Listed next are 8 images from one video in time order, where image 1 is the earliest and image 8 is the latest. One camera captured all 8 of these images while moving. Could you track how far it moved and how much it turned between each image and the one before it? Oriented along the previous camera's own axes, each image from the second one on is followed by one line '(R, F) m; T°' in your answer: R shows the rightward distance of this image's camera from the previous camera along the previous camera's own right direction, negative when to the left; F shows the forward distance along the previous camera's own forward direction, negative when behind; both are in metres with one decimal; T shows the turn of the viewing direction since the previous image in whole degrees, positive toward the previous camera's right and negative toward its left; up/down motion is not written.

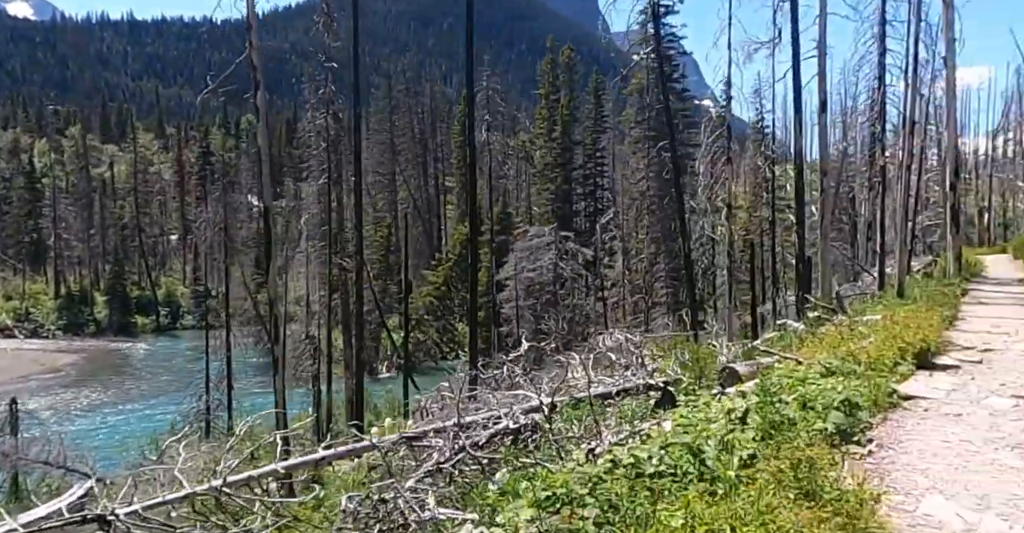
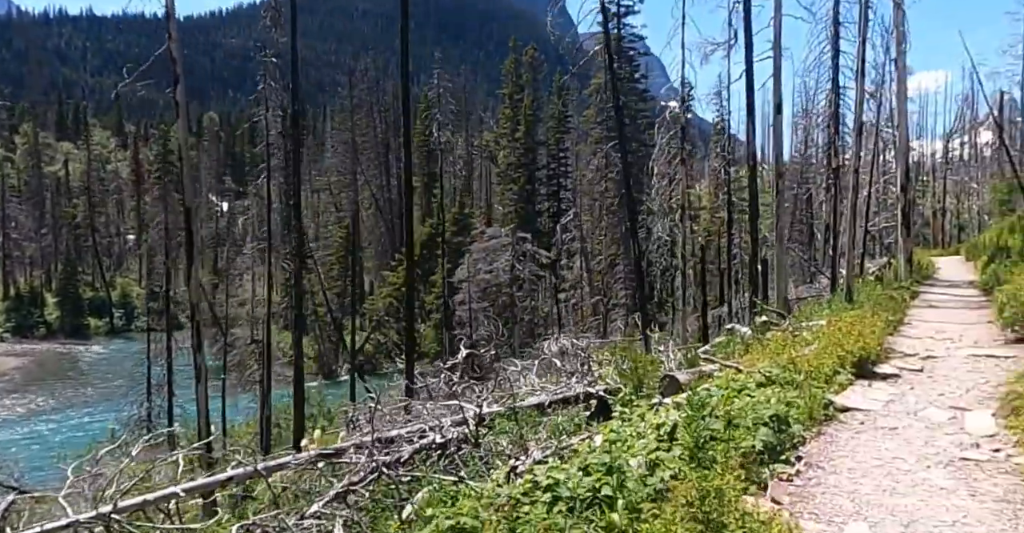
(+0.3, +0.3) m; +2°
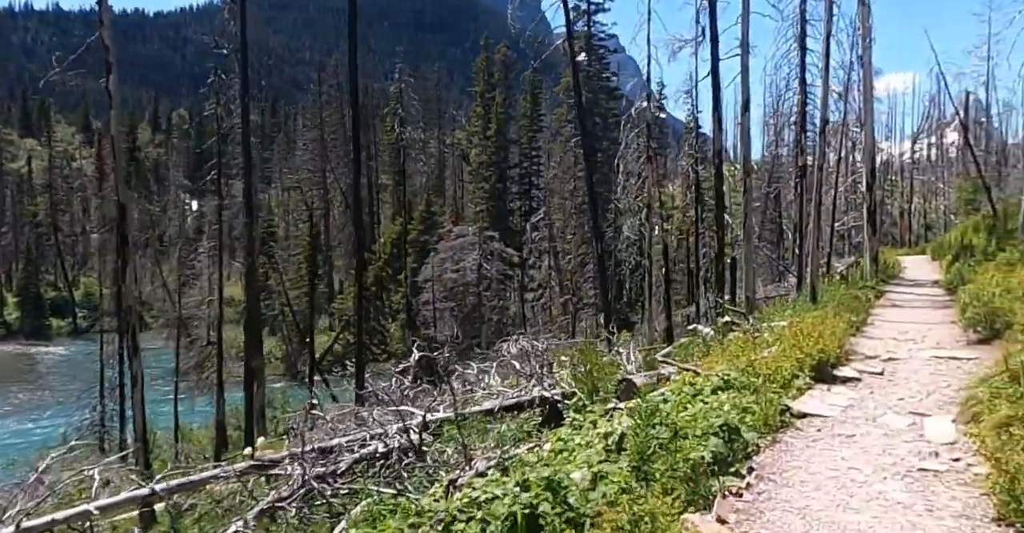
(+0.2, +0.3) m; +2°
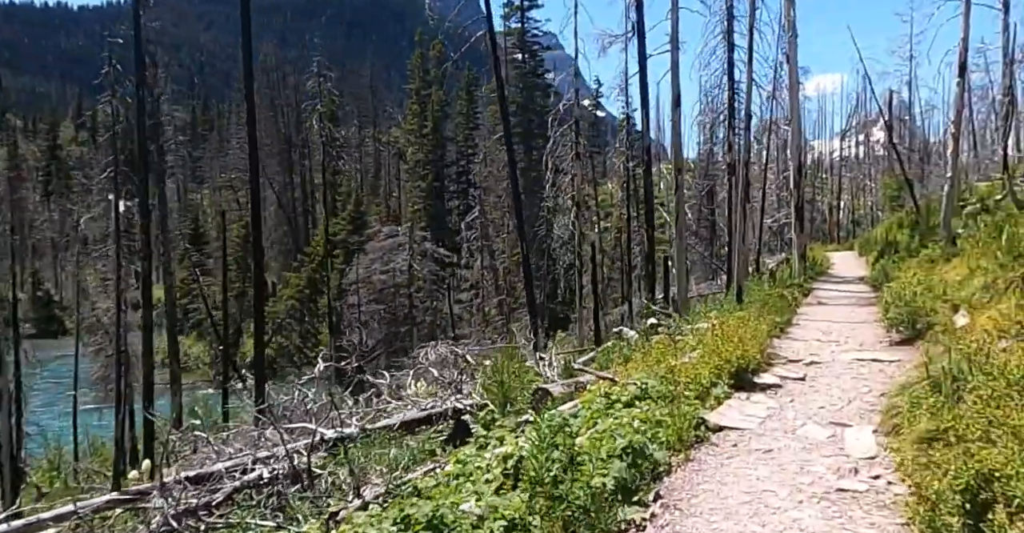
(+0.3, +0.5) m; +4°
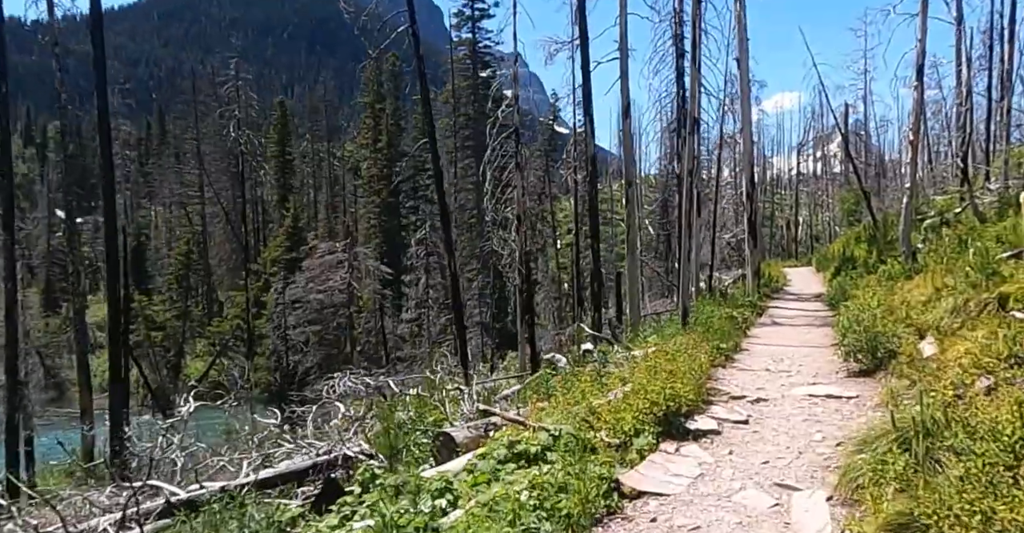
(+0.6, +1.2) m; +2°
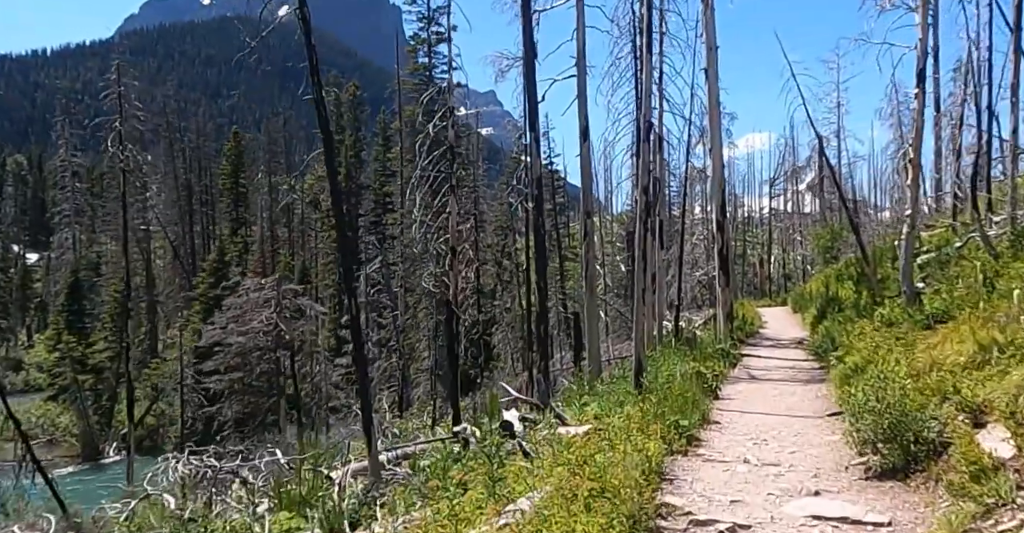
(+0.7, +2.5) m; +2°
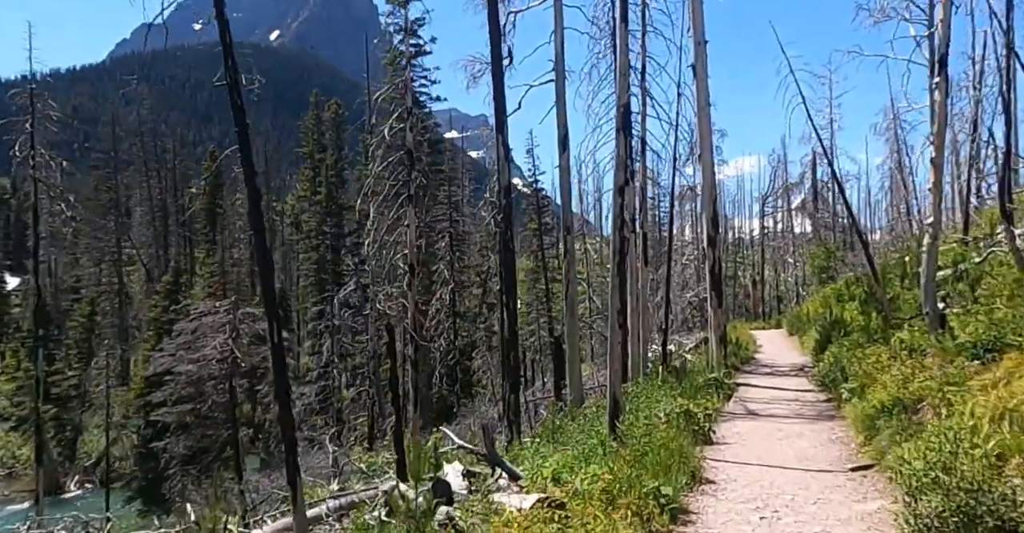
(+0.4, +1.6) m; +1°
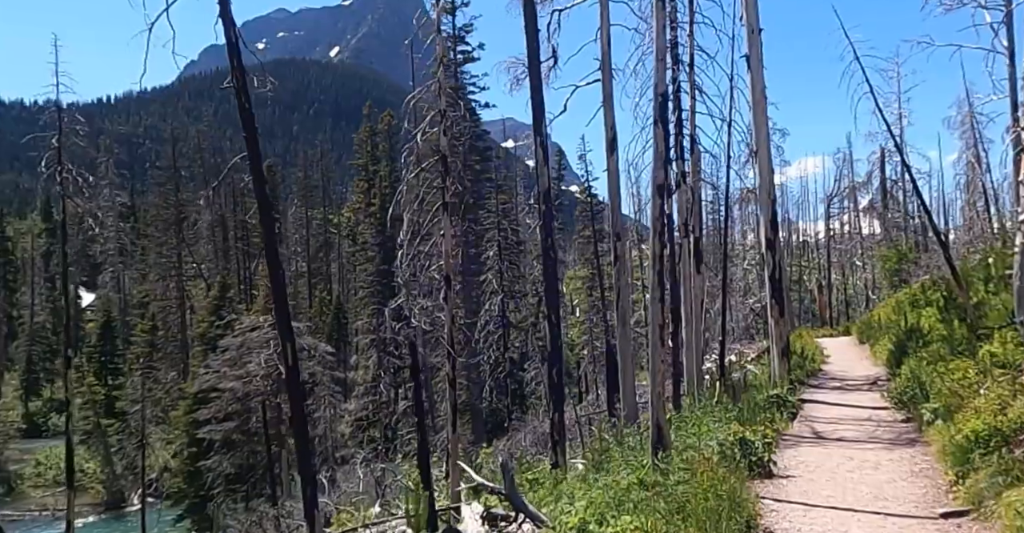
(+0.3, +0.8) m; -4°
